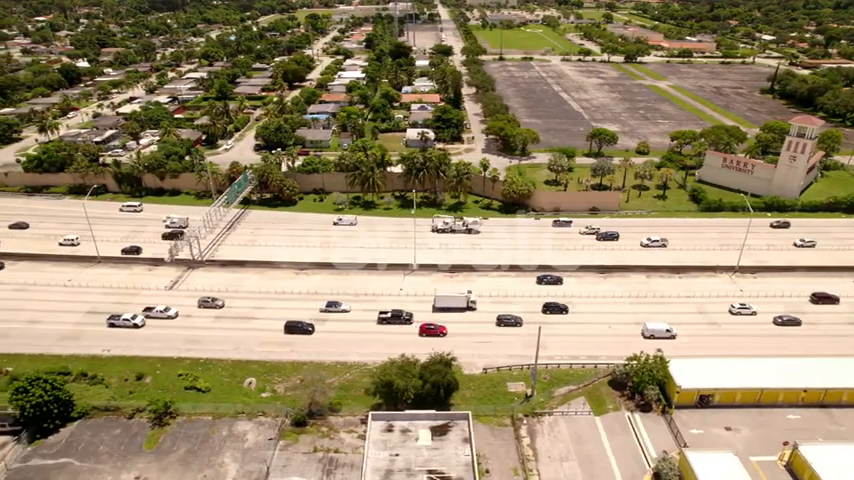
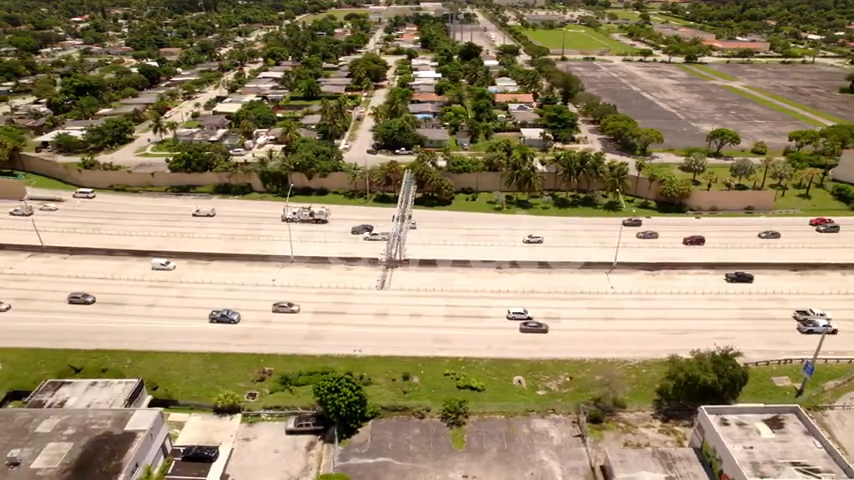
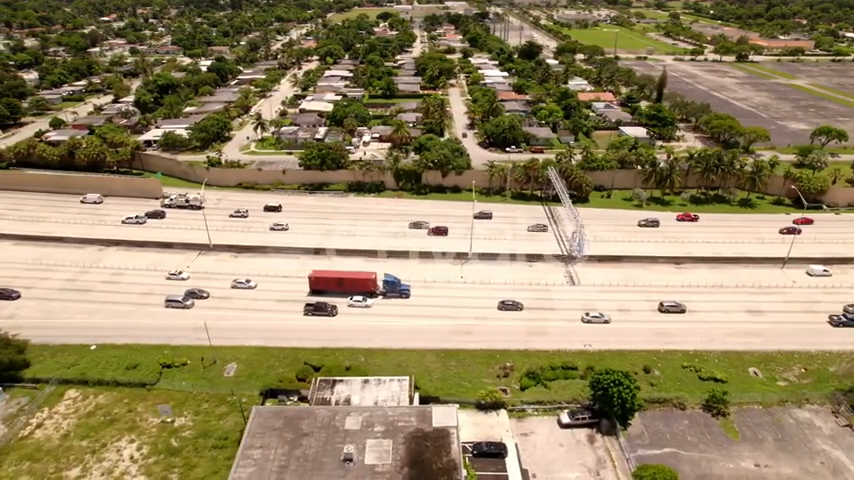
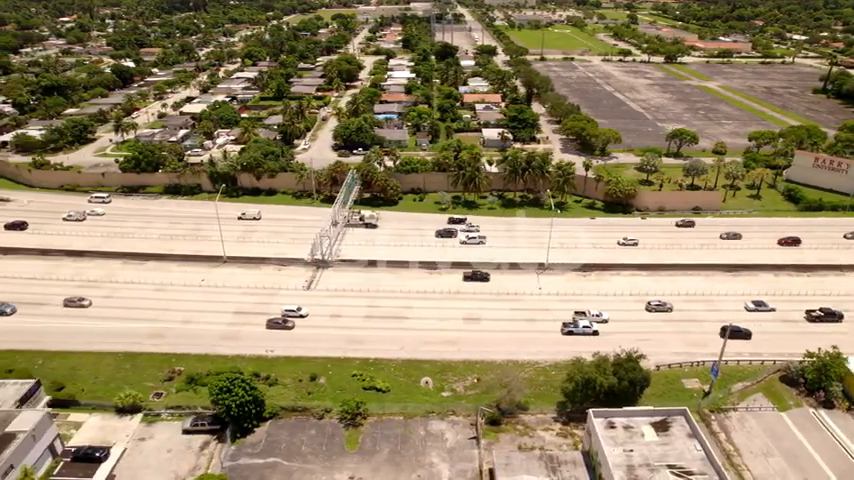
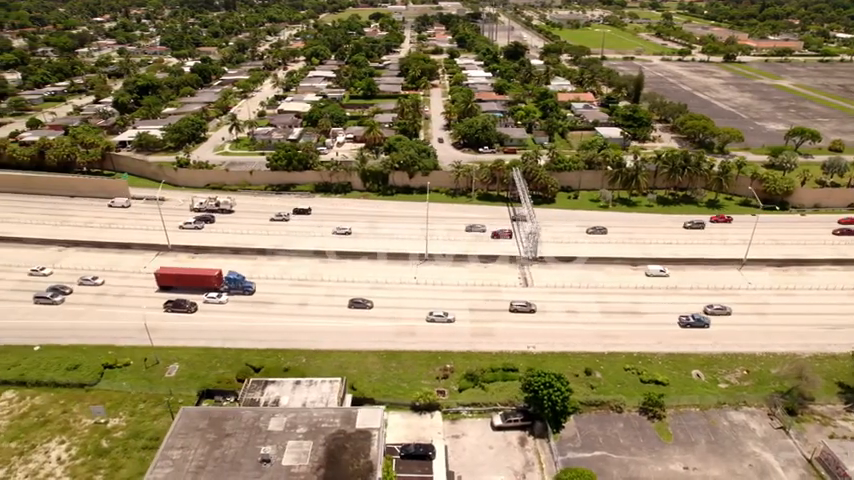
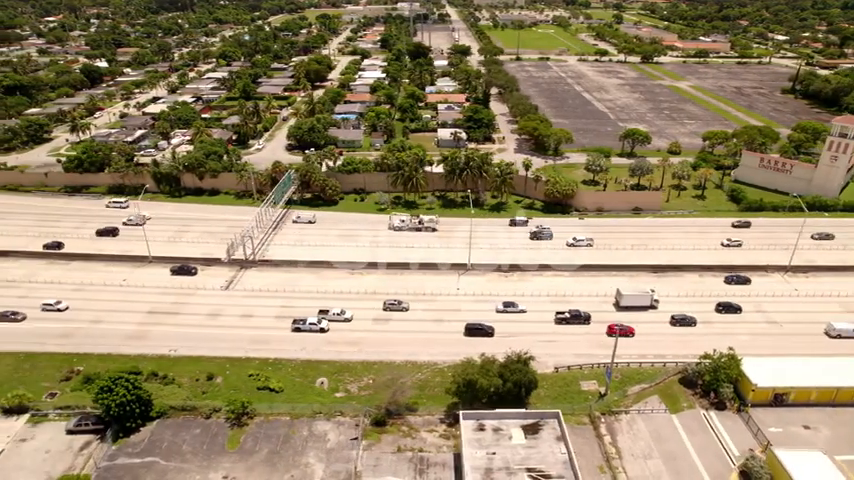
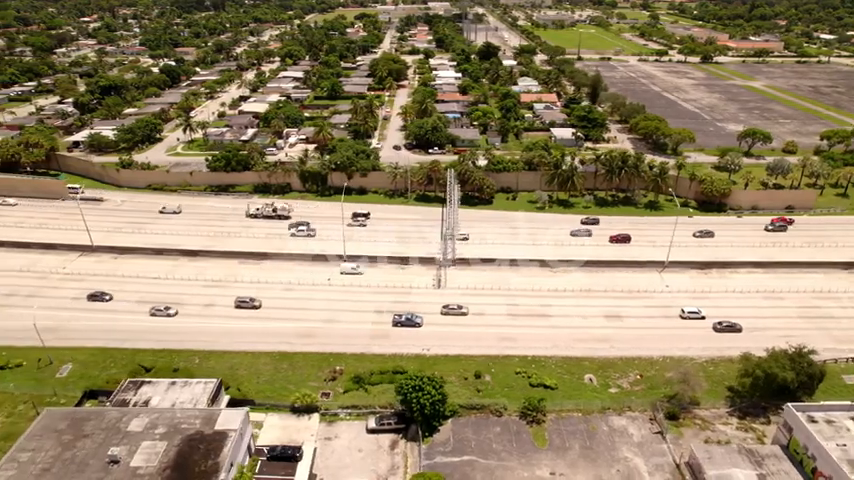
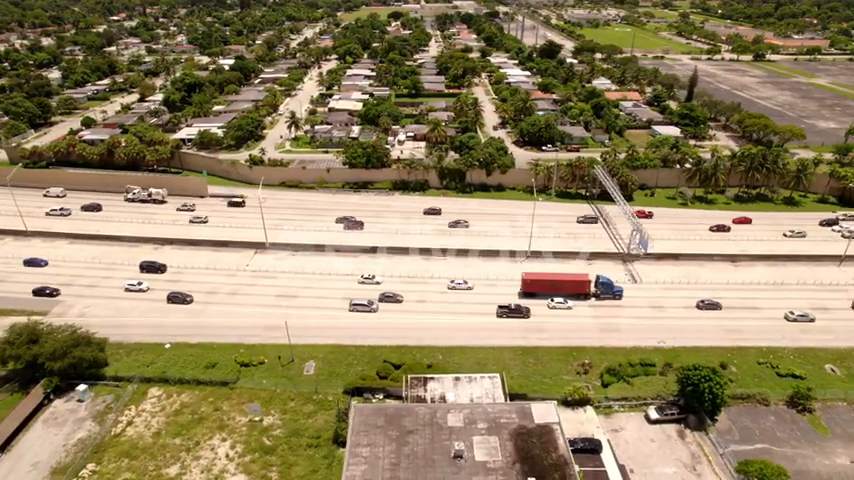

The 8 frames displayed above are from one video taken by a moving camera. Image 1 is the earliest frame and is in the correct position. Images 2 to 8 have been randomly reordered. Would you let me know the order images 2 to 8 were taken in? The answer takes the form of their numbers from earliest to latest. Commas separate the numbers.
6, 4, 2, 7, 5, 3, 8
